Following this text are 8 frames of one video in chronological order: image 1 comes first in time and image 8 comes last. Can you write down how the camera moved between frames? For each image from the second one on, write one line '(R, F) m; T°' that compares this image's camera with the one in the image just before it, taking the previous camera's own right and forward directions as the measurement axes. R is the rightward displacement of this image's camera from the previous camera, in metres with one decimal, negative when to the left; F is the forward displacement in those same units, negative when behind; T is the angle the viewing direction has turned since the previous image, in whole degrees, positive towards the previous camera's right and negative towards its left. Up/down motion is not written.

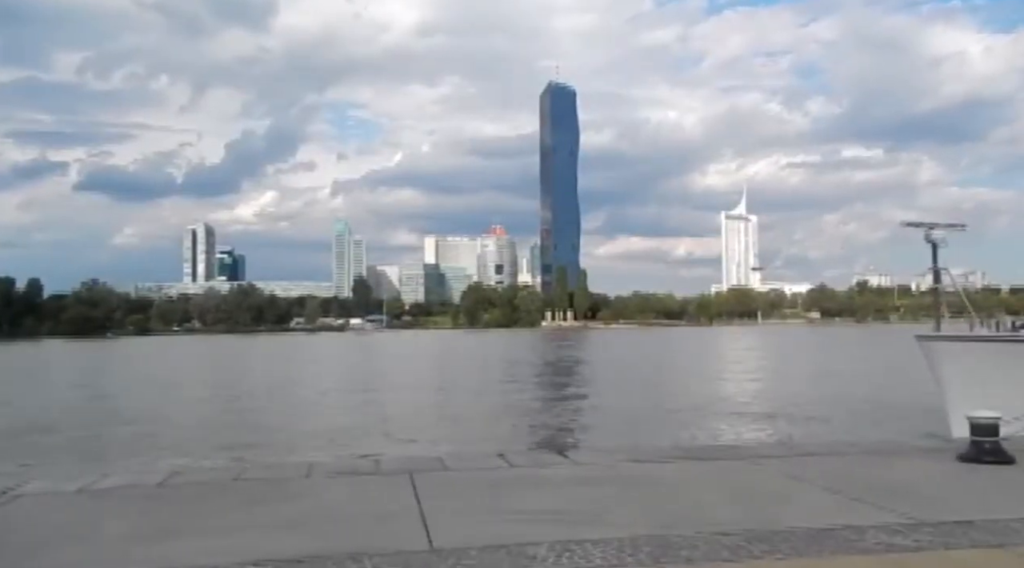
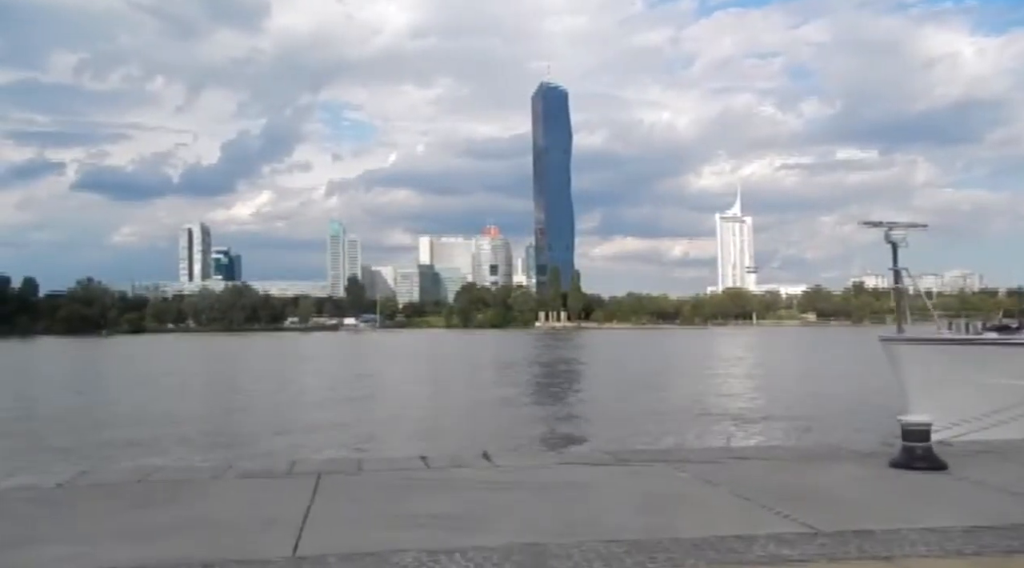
(+0.9, +0.3) m; 0°
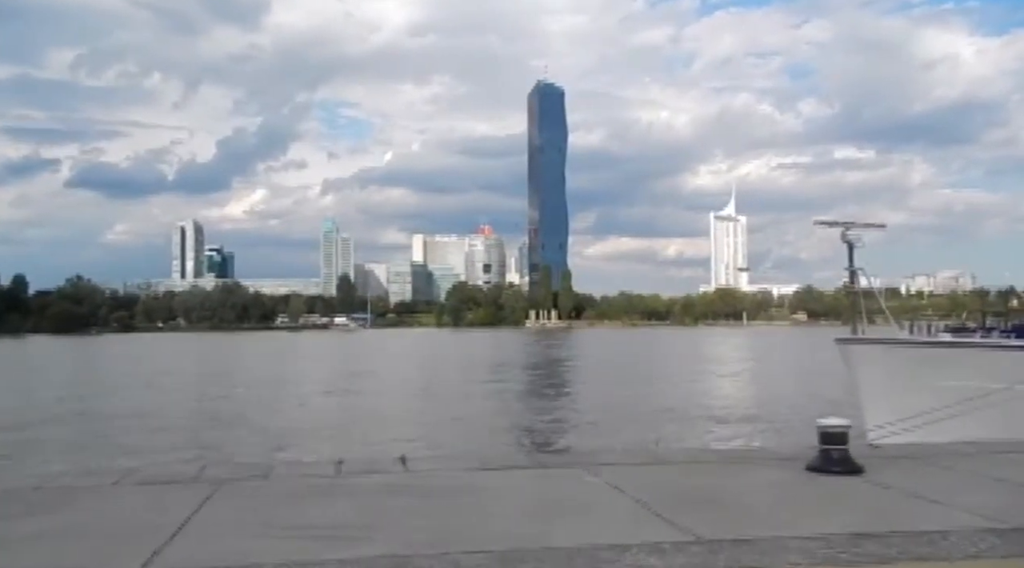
(+0.9, +0.2) m; 0°
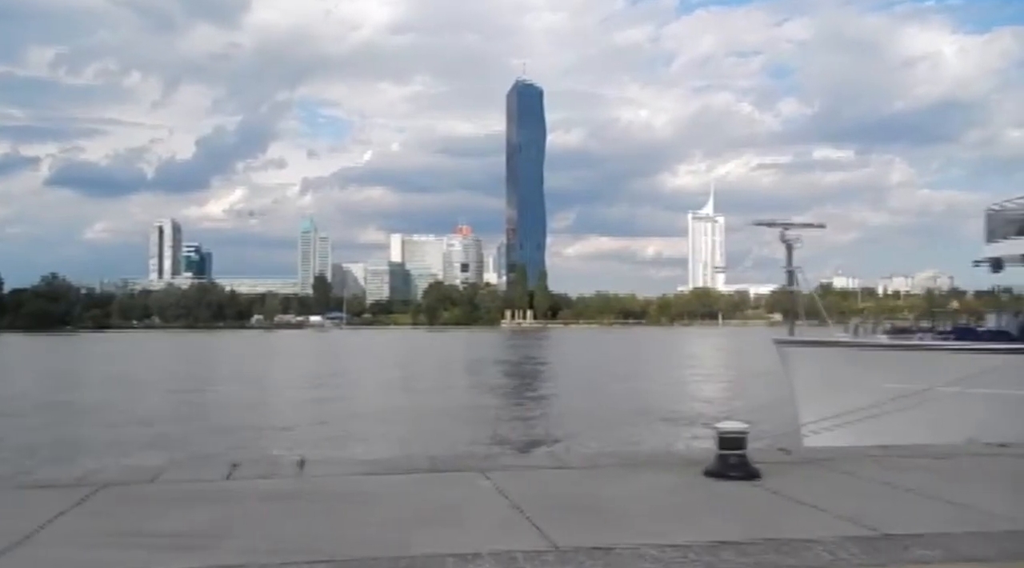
(+0.9, +0.2) m; +1°
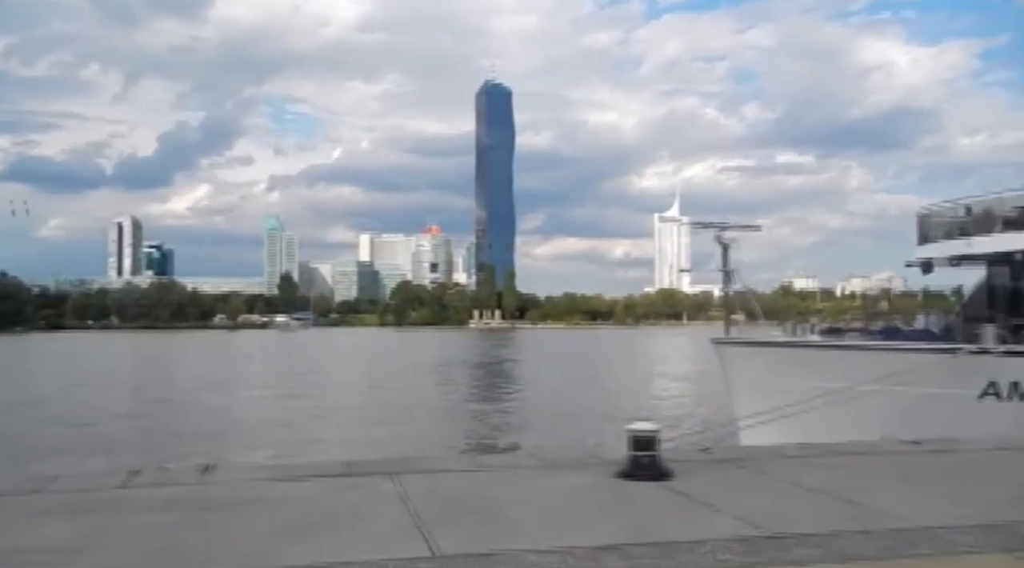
(+0.6, +0.1) m; +2°
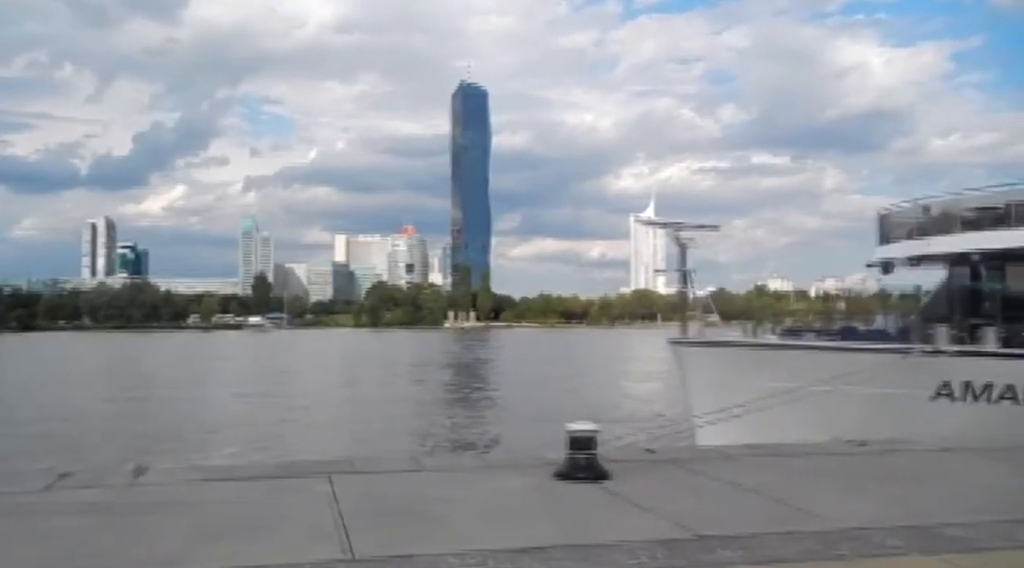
(+0.4, +0.1) m; +1°
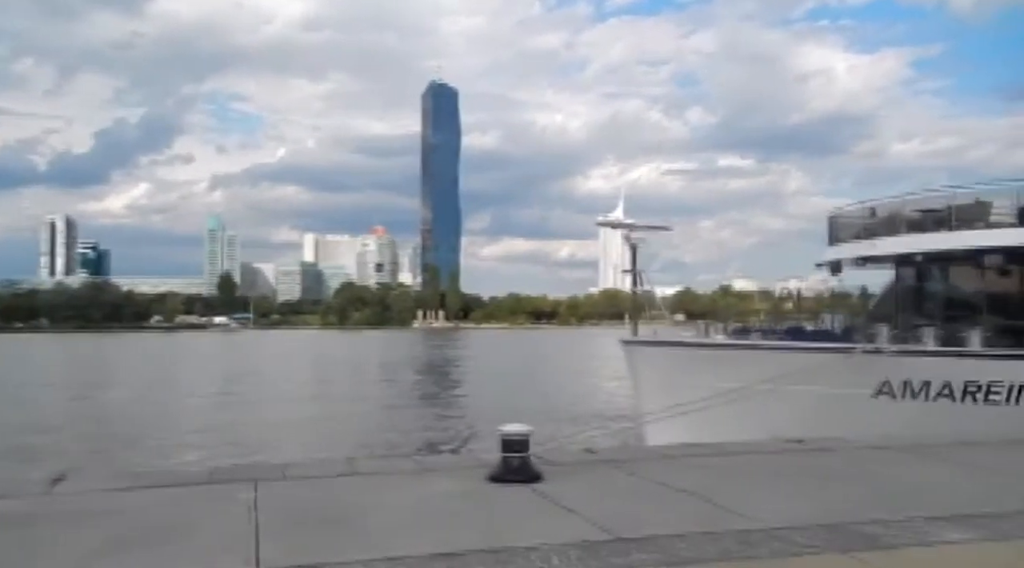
(+0.4, +0.1) m; +2°
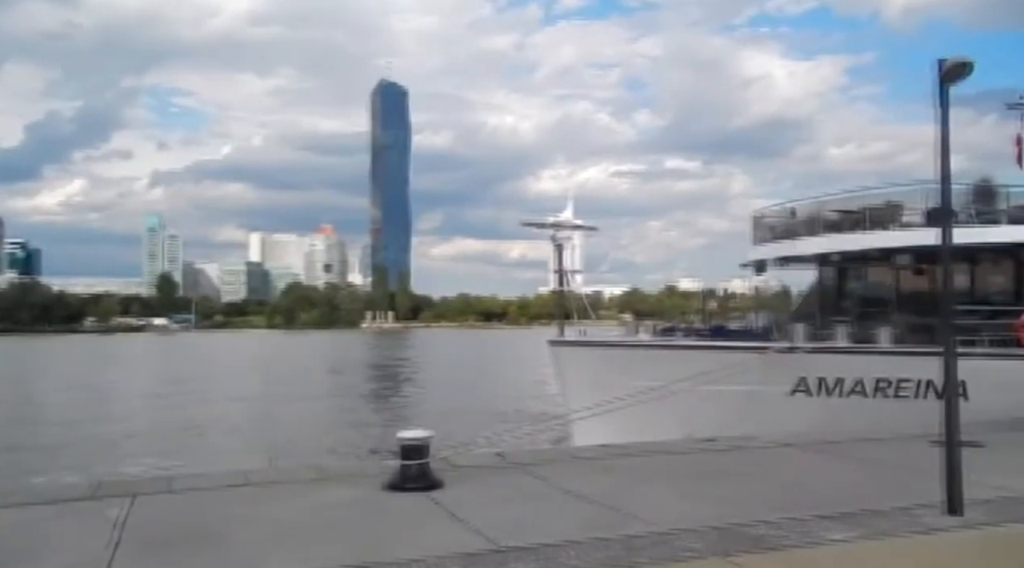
(+0.5, +0.2) m; +3°
